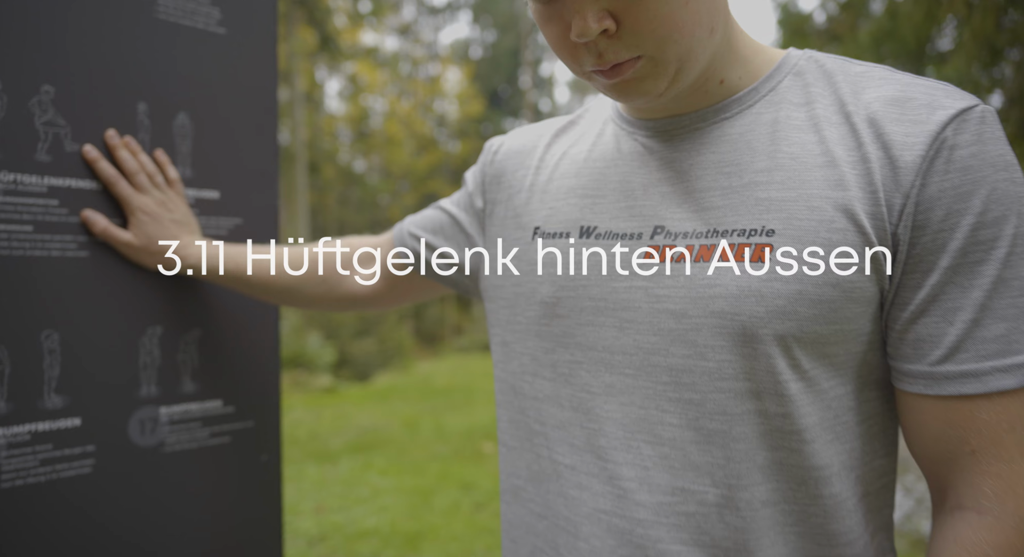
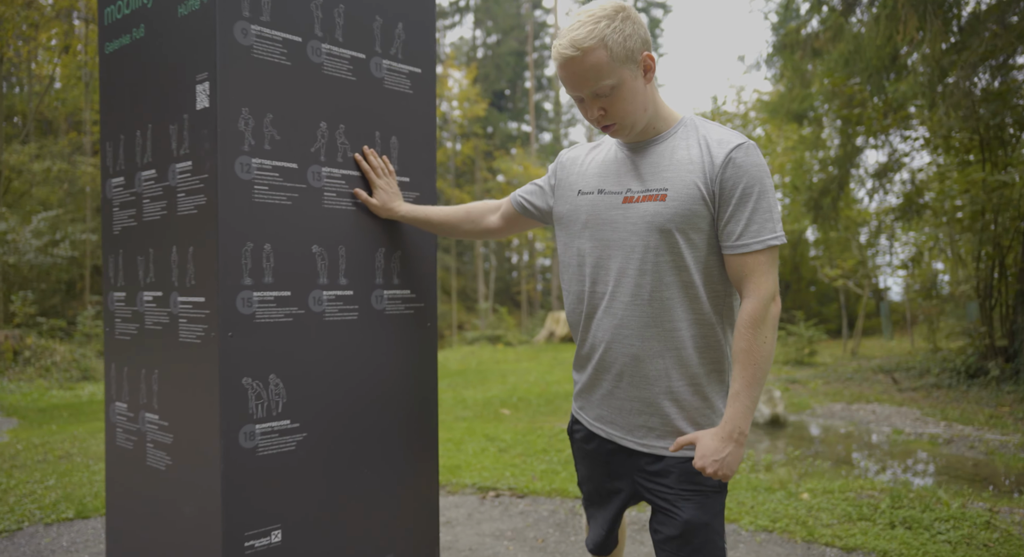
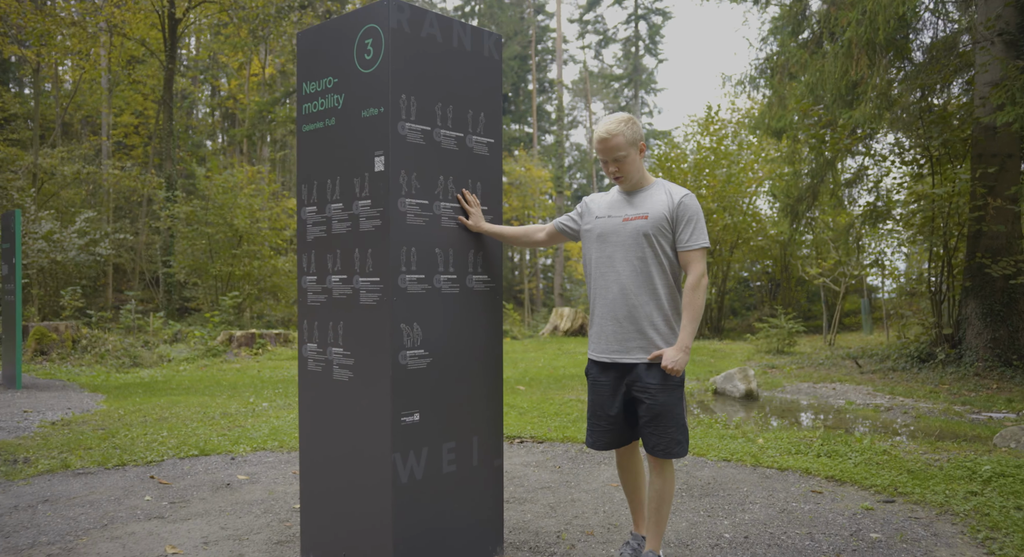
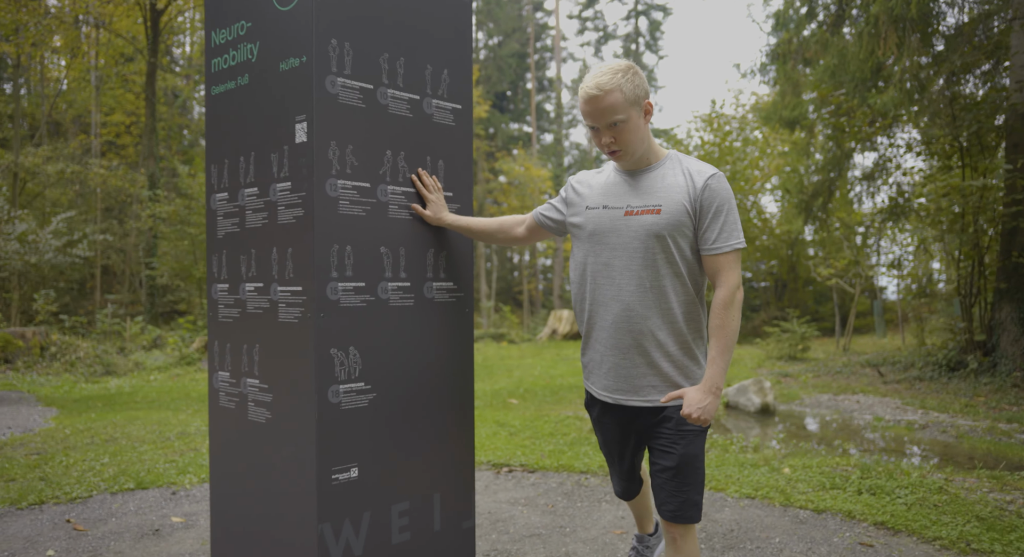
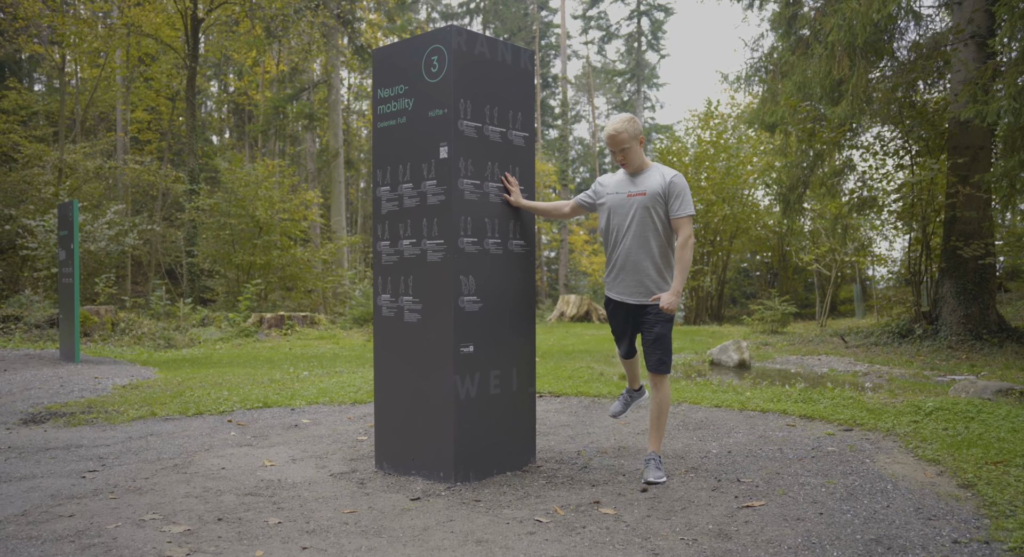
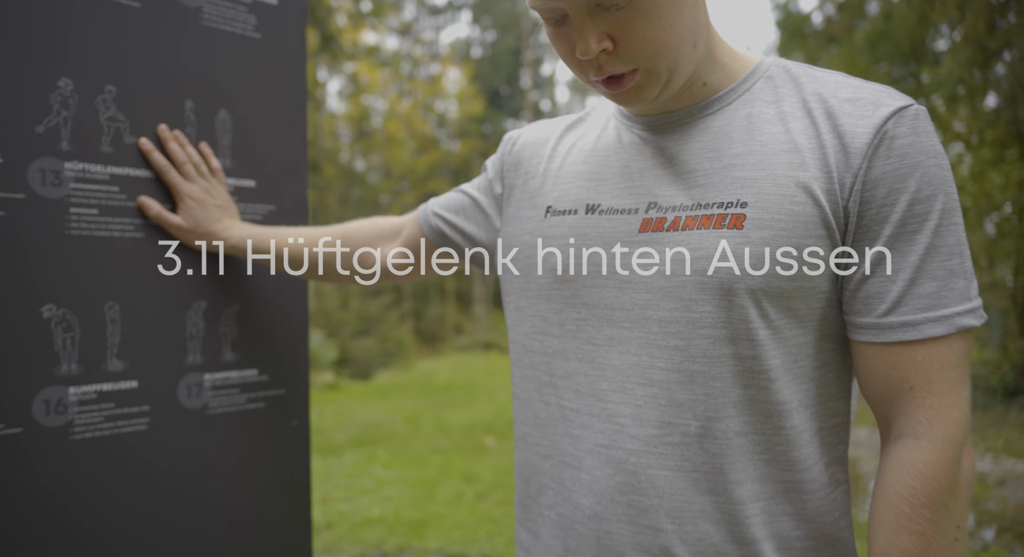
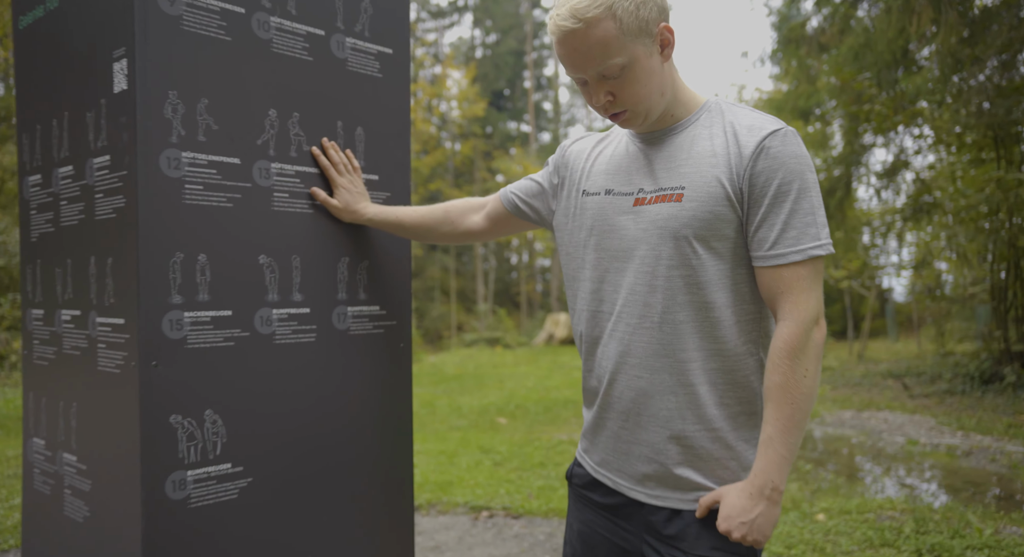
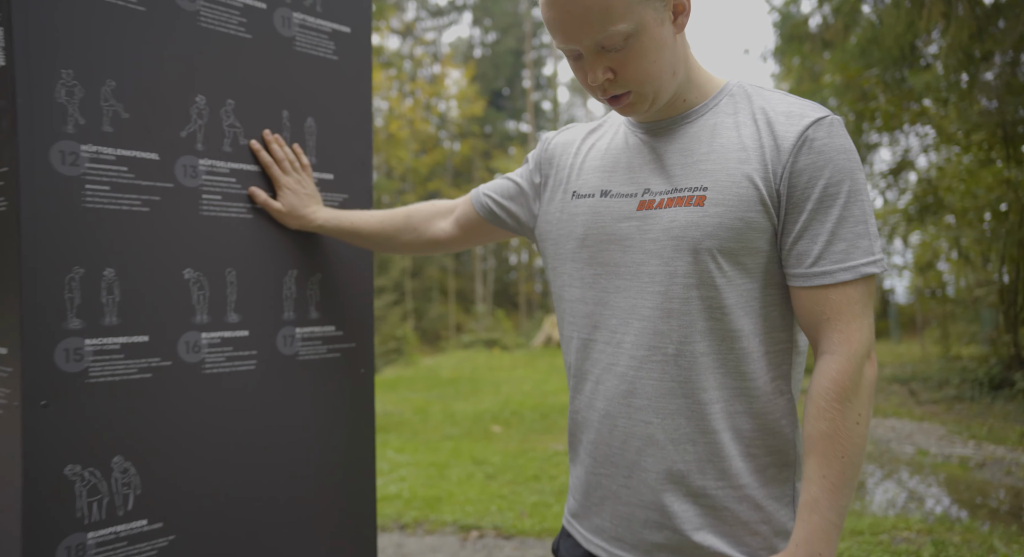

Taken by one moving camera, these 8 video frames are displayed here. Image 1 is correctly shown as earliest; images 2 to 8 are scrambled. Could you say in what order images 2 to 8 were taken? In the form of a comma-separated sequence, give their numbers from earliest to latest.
6, 8, 7, 2, 4, 3, 5
